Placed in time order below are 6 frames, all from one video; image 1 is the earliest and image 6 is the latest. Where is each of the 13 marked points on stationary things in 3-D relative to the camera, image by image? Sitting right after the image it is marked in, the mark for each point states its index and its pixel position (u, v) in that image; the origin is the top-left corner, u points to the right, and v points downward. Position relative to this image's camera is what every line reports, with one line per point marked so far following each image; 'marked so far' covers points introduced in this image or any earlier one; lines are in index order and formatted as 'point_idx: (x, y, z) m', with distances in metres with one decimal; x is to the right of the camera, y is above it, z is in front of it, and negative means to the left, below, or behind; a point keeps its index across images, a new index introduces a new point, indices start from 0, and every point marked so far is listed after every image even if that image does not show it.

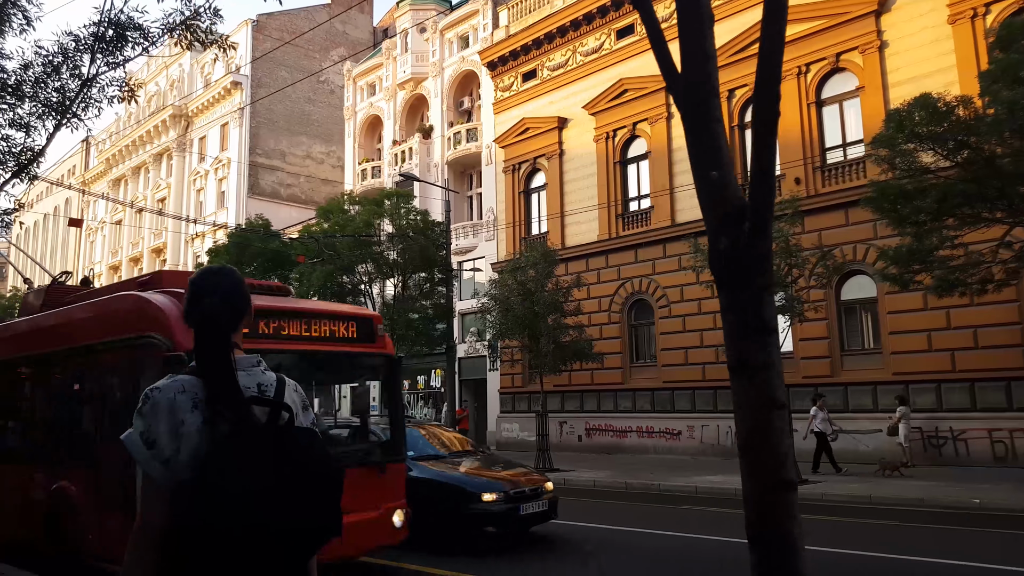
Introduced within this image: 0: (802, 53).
0: (+7.4, +6.1, +20.4) m
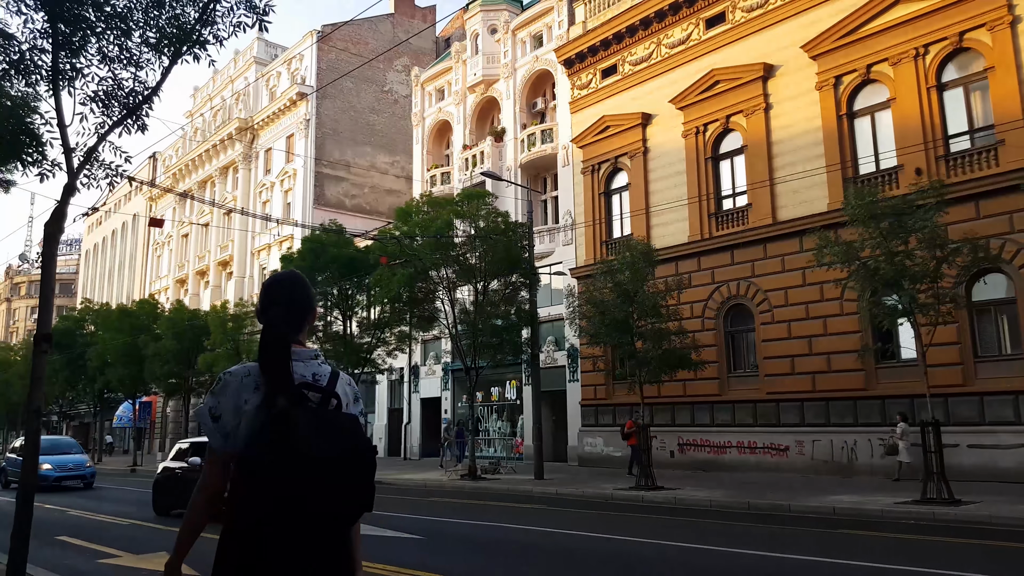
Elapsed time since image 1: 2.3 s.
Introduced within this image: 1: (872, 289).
0: (+9.6, +6.1, +18.7) m
1: (+6.6, 0.0, +14.3) m
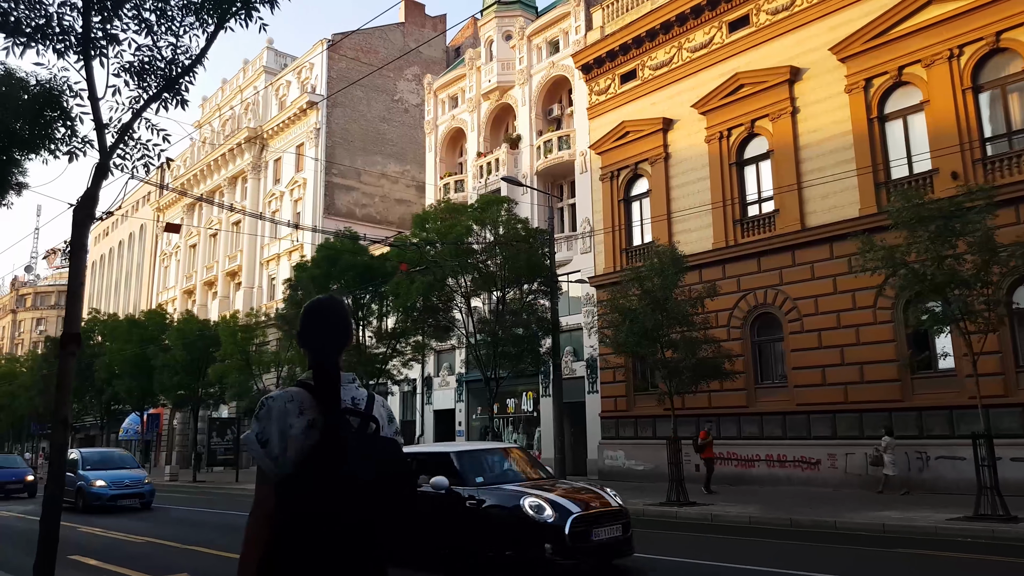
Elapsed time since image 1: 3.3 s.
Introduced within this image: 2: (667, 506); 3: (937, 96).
0: (+10.2, +5.9, +18.1) m
1: (+7.1, -0.1, +13.7) m
2: (+3.4, -4.7, +16.9) m
3: (+9.9, +4.5, +18.2) m
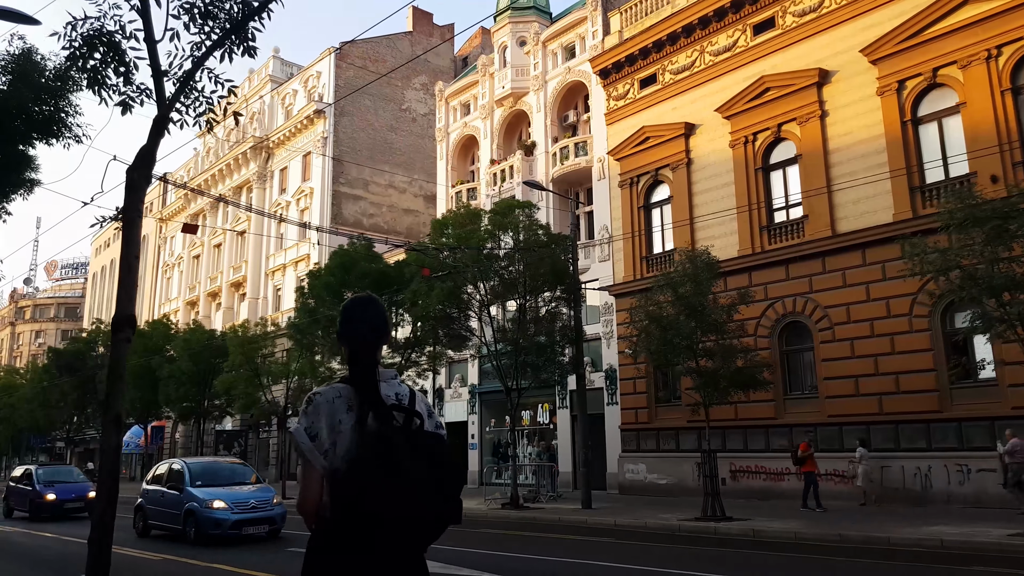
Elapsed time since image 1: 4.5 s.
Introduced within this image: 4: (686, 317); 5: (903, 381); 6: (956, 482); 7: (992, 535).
0: (+10.8, +5.7, +17.7) m
1: (+7.7, -0.2, +13.1) m
2: (+3.9, -4.8, +16.2) m
3: (+10.5, +4.3, +17.7) m
4: (+3.6, -0.6, +16.3) m
5: (+9.1, -2.2, +18.2) m
6: (+9.7, -4.2, +17.0) m
7: (+7.8, -4.0, +12.7) m
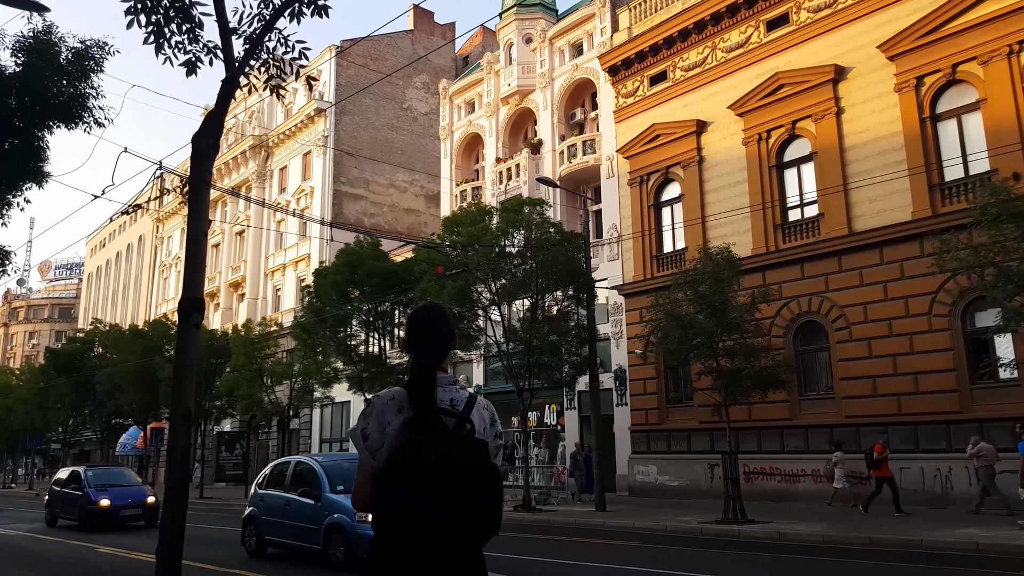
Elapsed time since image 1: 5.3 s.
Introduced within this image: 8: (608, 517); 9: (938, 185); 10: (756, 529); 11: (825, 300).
0: (+11.1, +5.8, +17.4) m
1: (+8.0, -0.1, +12.8) m
2: (+4.3, -4.8, +15.9) m
3: (+10.8, +4.3, +17.5) m
4: (+3.9, -0.6, +16.0) m
5: (+9.4, -2.1, +17.9) m
6: (+10.0, -4.2, +16.7) m
7: (+8.2, -4.0, +12.4) m
8: (+2.2, -5.2, +17.9) m
9: (+9.9, +2.4, +18.2) m
10: (+4.6, -4.6, +14.9) m
11: (+8.0, -0.3, +19.8) m
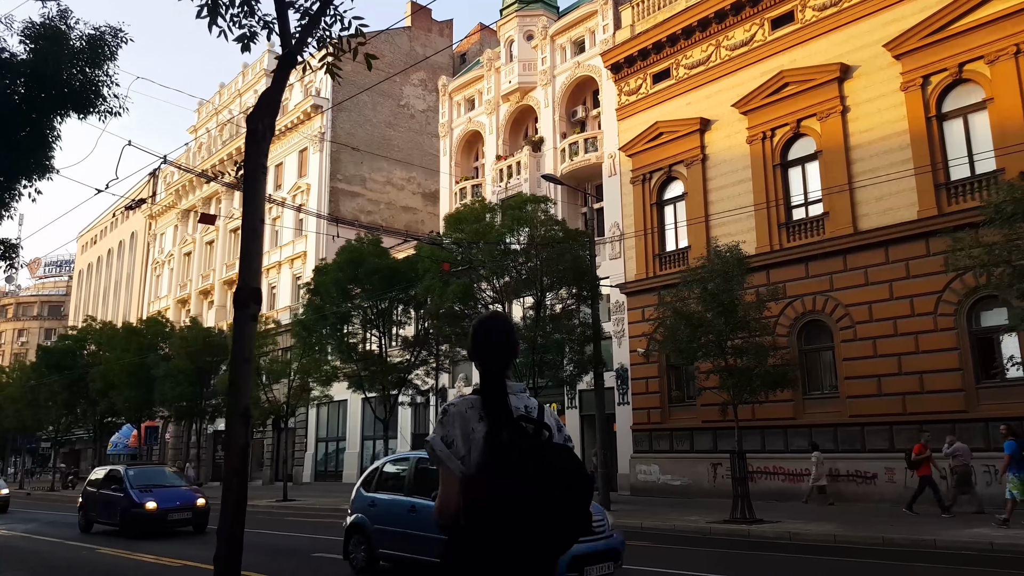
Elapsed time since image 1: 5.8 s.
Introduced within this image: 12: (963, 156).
0: (+11.2, +5.8, +17.4) m
1: (+8.2, -0.1, +12.7) m
2: (+4.4, -4.8, +15.8) m
3: (+11.0, +4.4, +17.4) m
4: (+4.1, -0.5, +15.9) m
5: (+9.5, -2.1, +17.9) m
6: (+10.1, -4.2, +16.7) m
7: (+8.3, -4.0, +12.4) m
8: (+2.3, -5.2, +17.8) m
9: (+10.0, +2.4, +18.1) m
10: (+4.8, -4.6, +14.8) m
11: (+8.1, -0.3, +19.8) m
12: (+10.5, +3.1, +18.1) m
